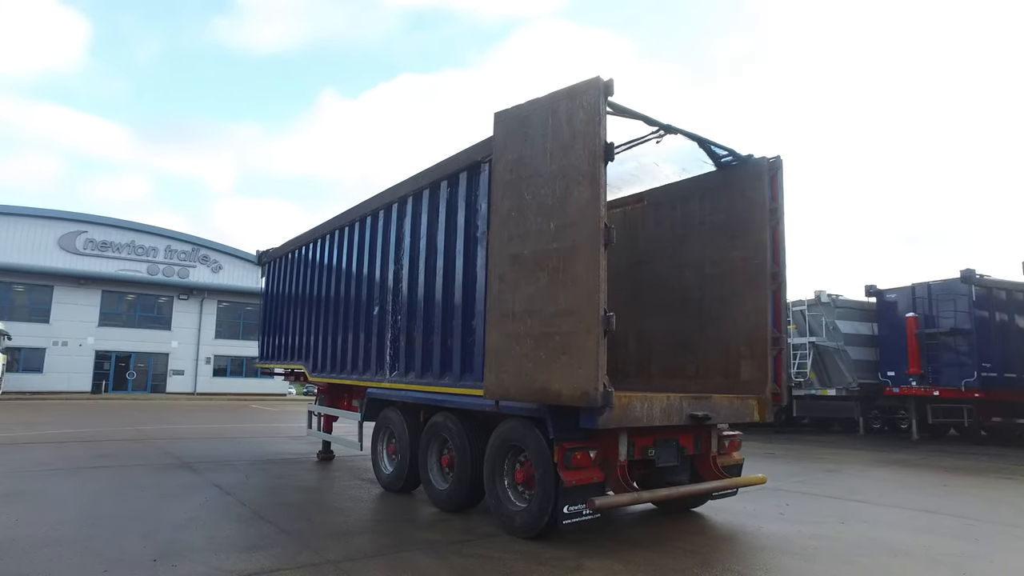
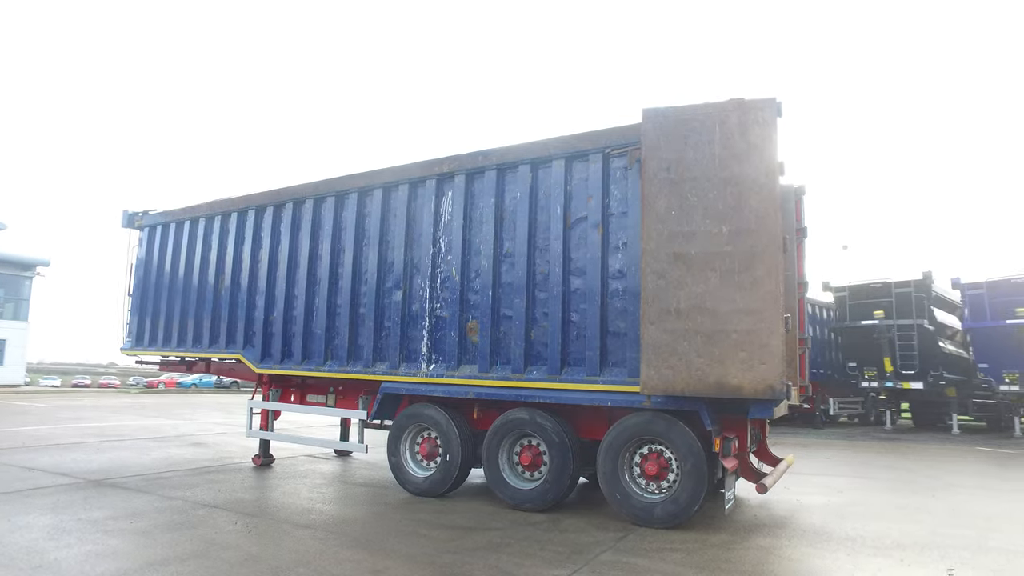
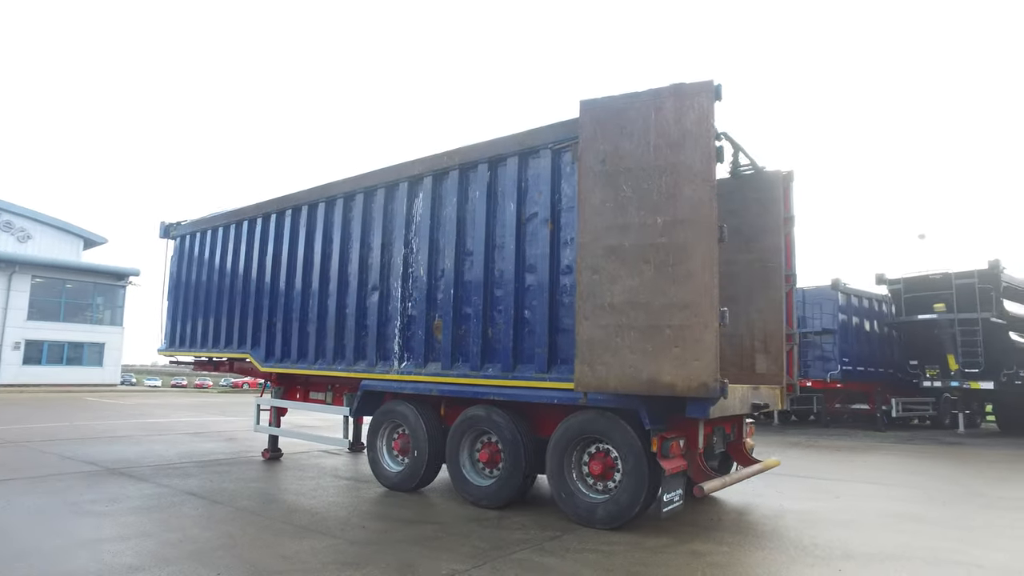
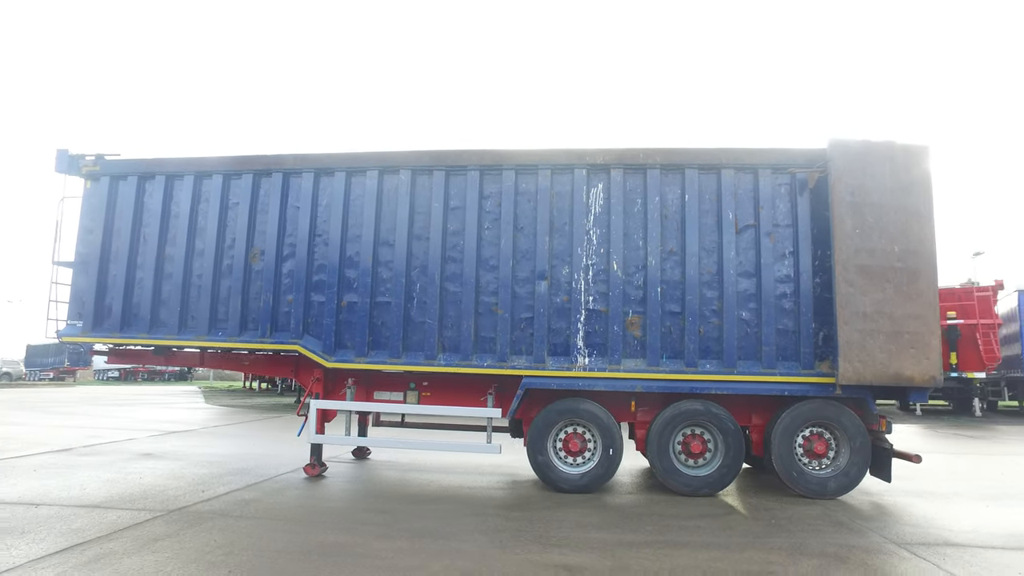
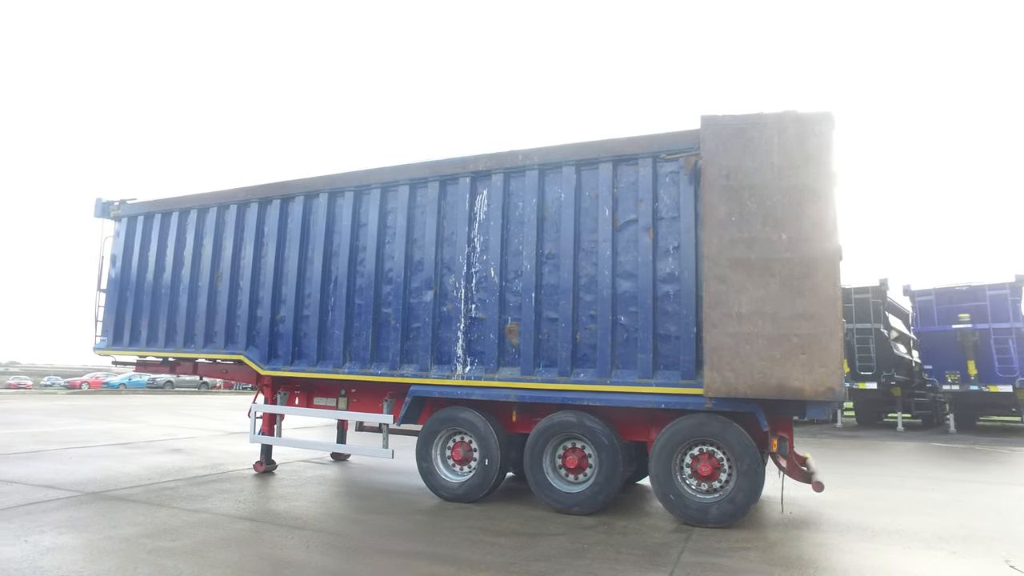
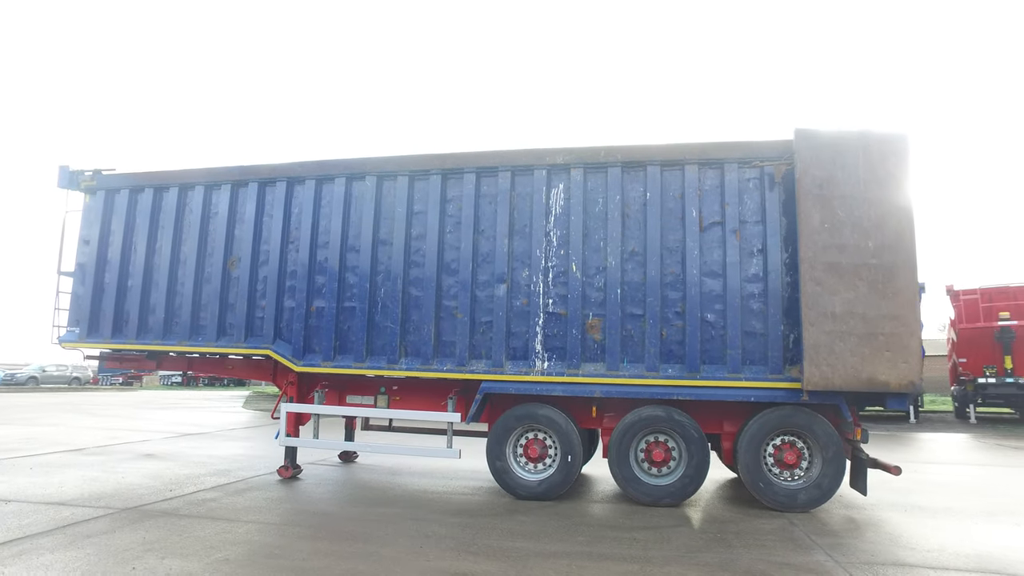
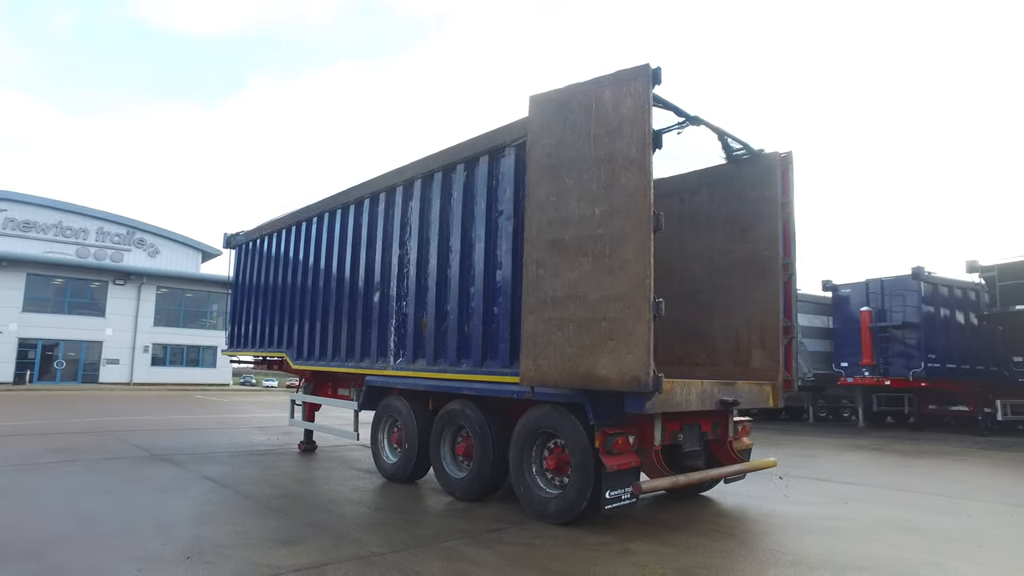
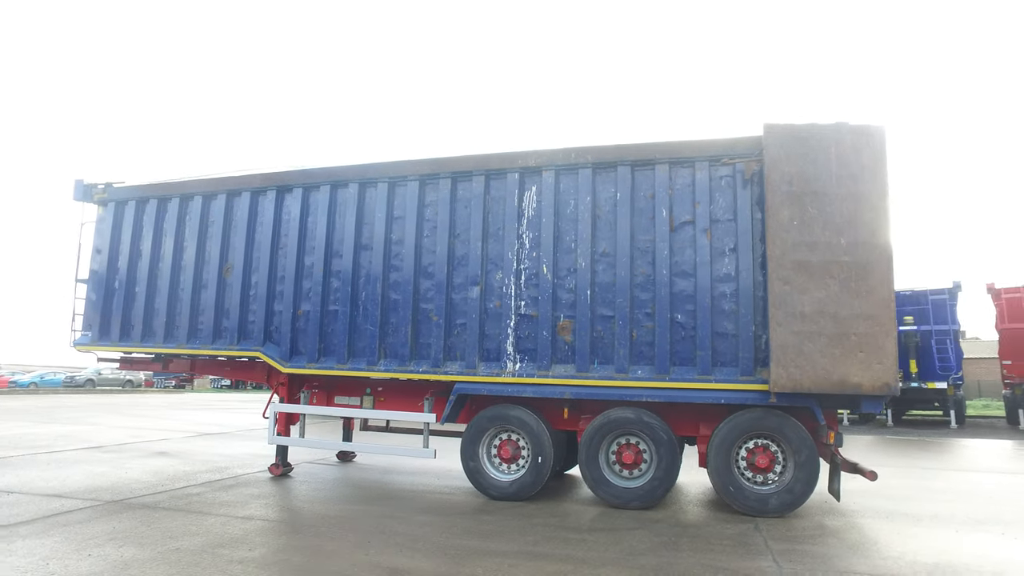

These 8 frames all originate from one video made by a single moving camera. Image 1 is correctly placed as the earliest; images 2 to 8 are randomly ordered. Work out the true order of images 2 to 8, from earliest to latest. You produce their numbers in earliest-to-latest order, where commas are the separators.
7, 3, 2, 5, 8, 6, 4
